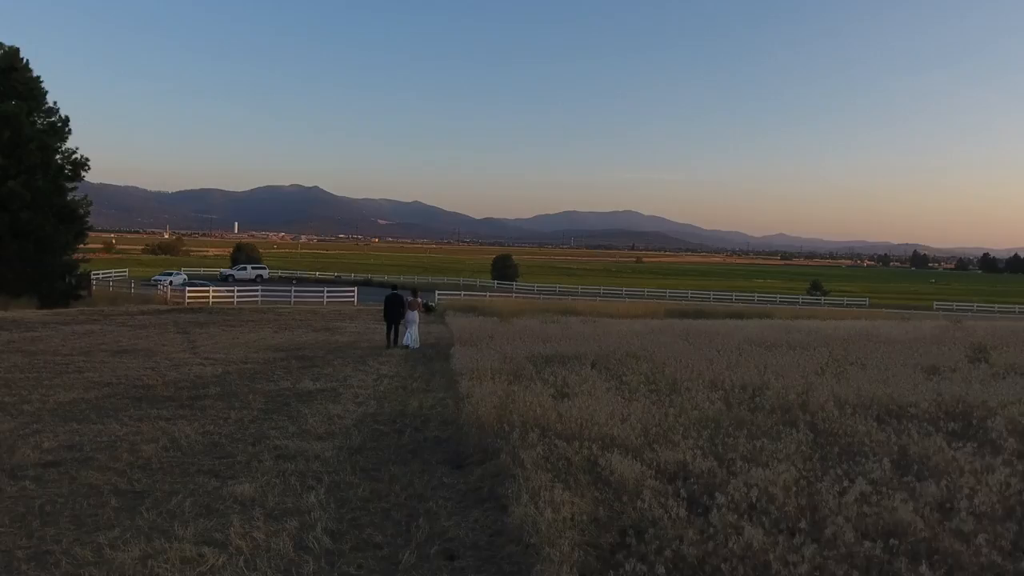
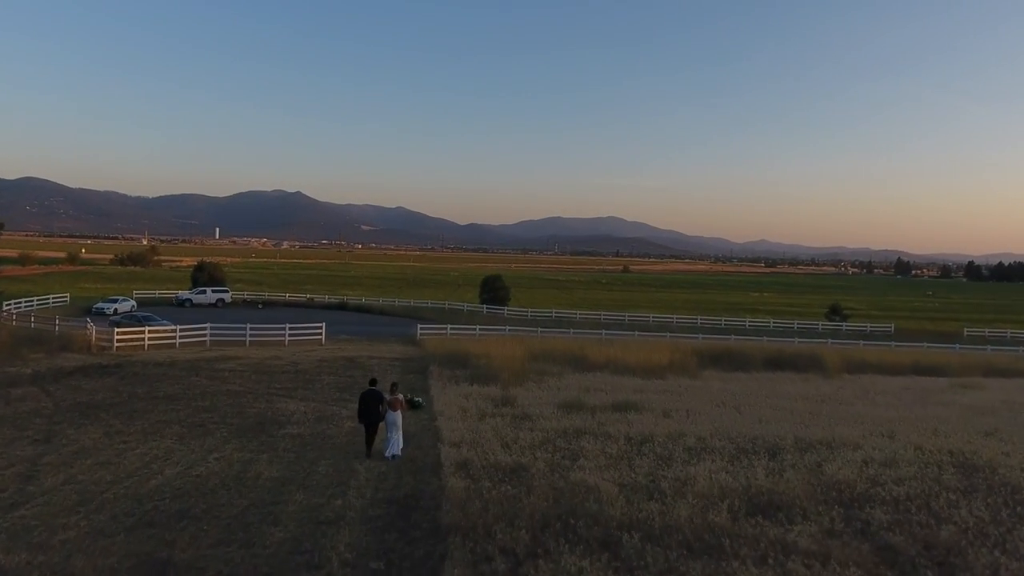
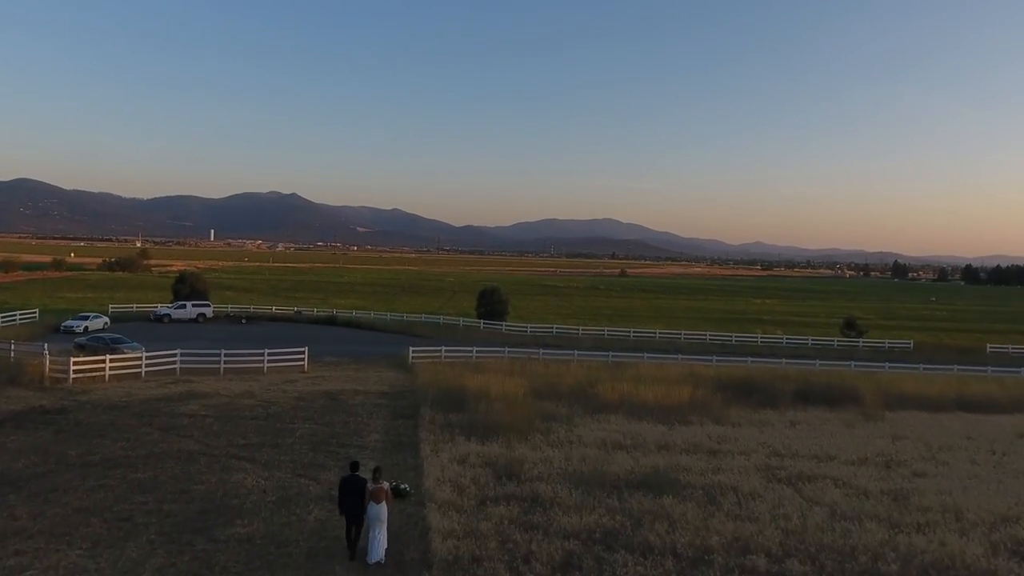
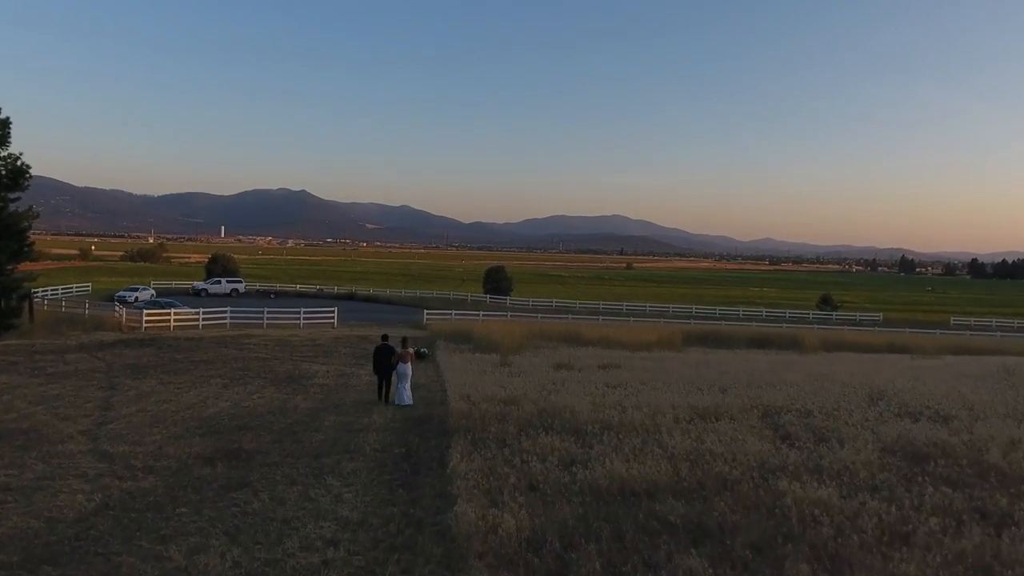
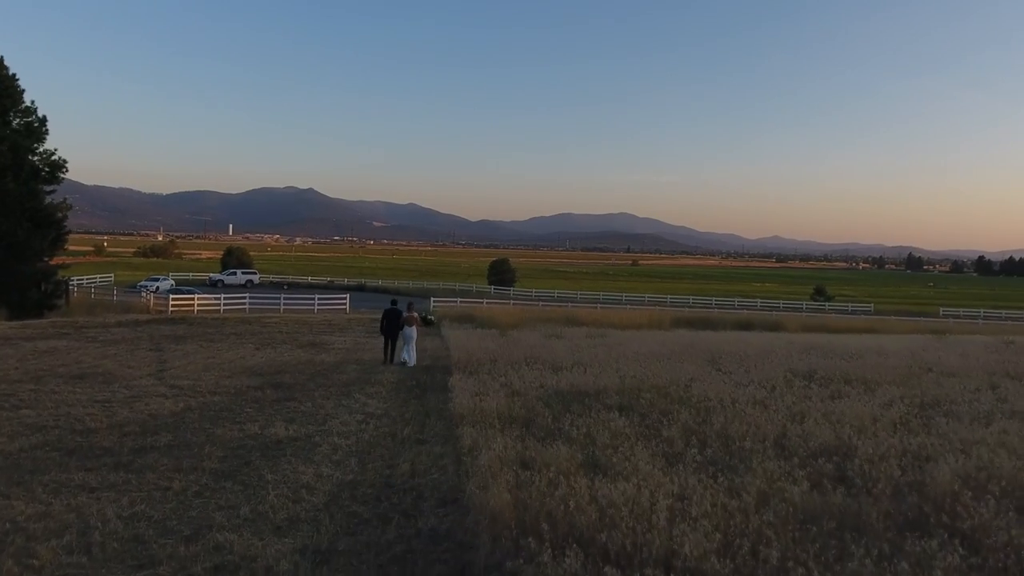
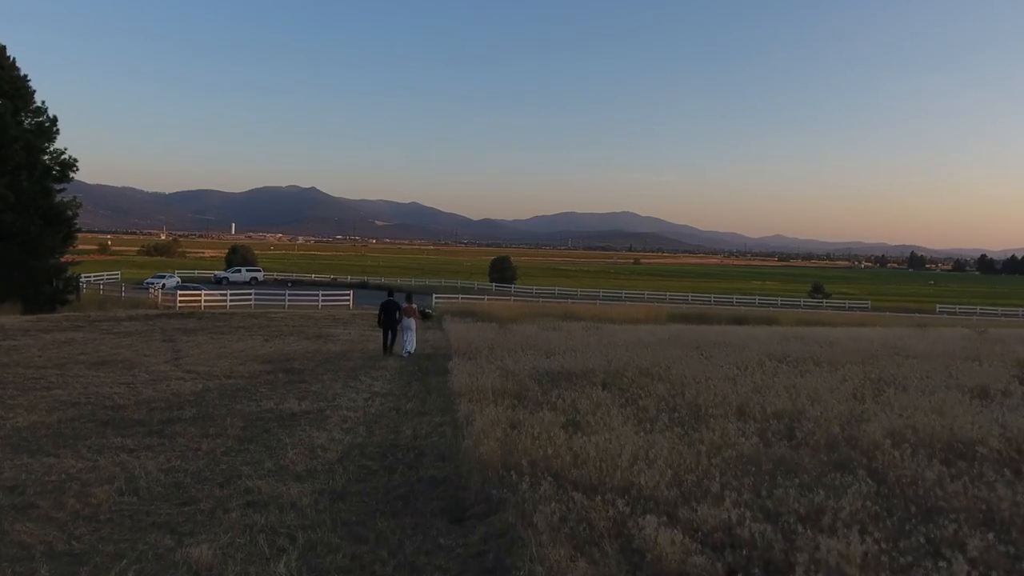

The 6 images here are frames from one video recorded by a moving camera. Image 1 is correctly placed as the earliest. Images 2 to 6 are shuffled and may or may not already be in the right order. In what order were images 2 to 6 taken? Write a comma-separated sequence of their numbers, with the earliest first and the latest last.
6, 5, 4, 2, 3
